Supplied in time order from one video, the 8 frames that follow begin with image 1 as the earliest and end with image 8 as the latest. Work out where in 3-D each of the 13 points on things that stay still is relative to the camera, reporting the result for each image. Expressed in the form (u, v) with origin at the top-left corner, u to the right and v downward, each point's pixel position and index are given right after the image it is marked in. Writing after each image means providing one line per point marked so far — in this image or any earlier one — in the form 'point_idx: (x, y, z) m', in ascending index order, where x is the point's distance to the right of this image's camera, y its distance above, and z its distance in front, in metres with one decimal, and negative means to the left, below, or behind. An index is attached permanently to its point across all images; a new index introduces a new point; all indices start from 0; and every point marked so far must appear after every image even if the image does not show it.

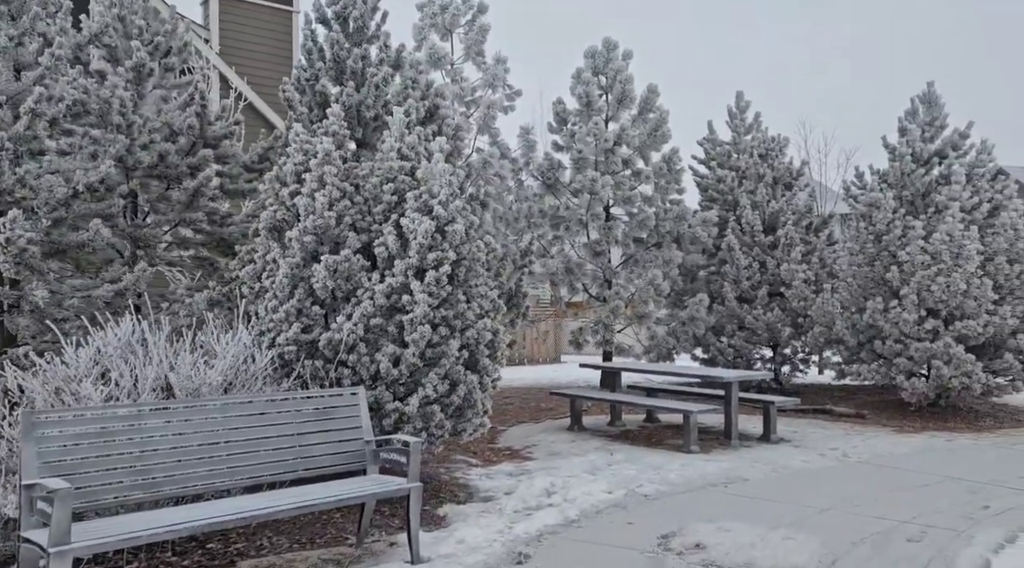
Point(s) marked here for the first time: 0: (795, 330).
0: (+4.6, -0.8, +12.2) m
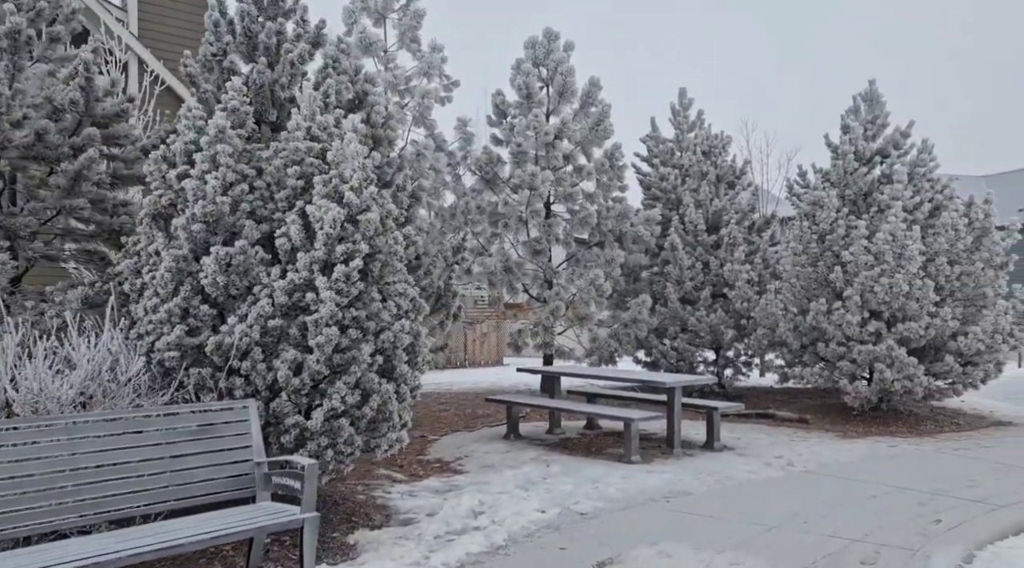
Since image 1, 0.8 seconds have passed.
0: (+3.6, -0.8, +11.9) m
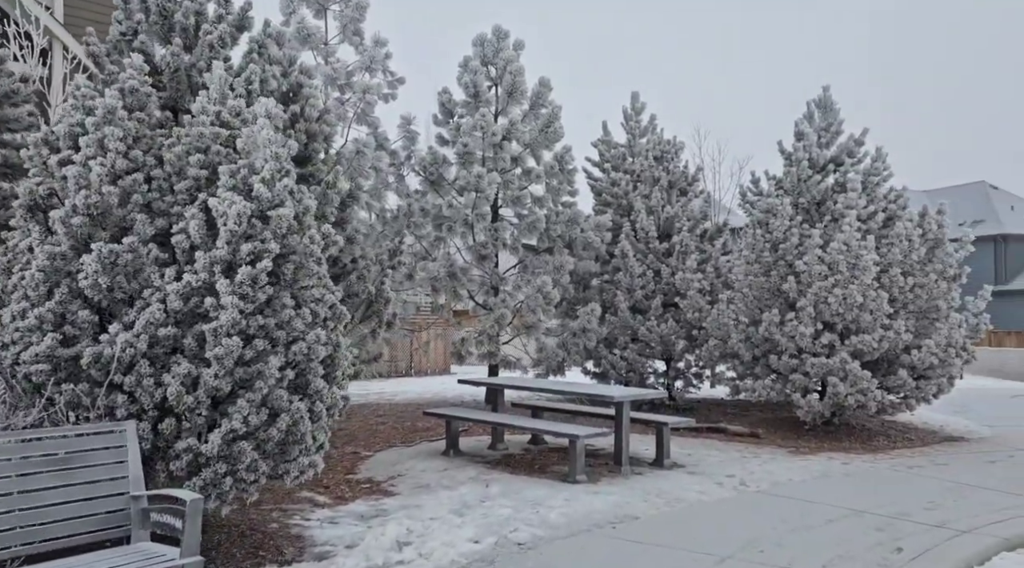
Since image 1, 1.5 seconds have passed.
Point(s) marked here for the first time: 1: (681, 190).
0: (+2.7, -0.9, +11.6) m
1: (+2.8, +1.6, +12.6) m
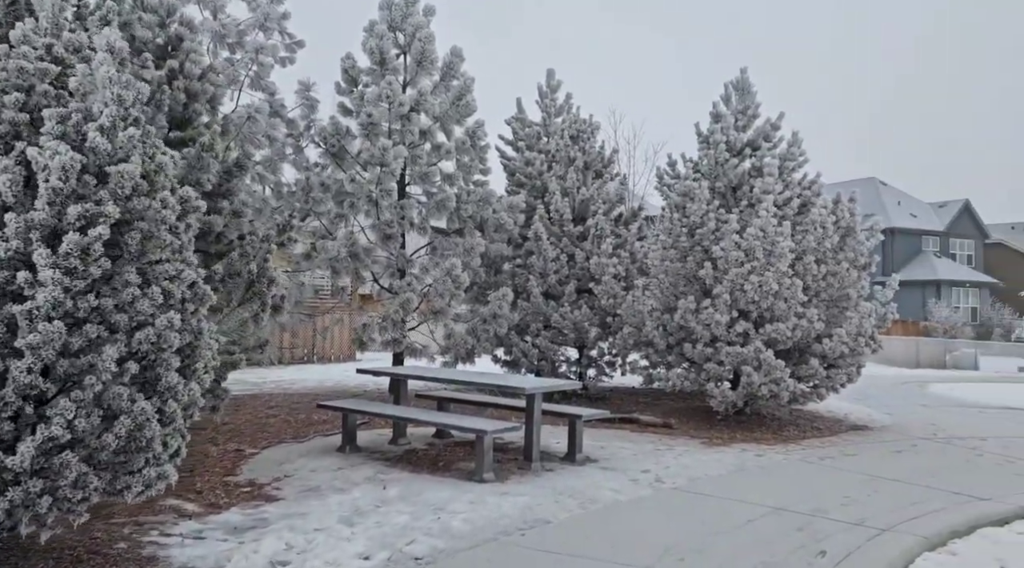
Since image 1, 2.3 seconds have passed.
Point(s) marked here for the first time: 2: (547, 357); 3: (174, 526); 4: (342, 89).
0: (+1.3, -0.7, +11.2) m
1: (+1.3, +1.8, +12.2) m
2: (+0.5, -1.1, +11.3) m
3: (-2.2, -1.6, +5.0) m
4: (-2.5, +2.9, +11.2) m
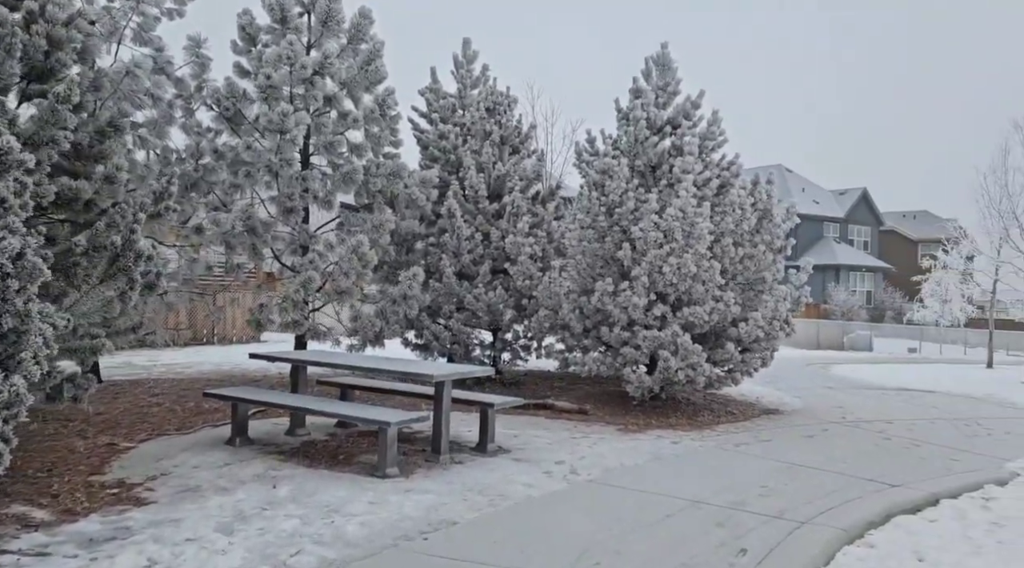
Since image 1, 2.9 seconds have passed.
0: (+0.1, -0.4, +10.8) m
1: (0.0, +2.1, +11.7) m
2: (-0.7, -0.8, +10.8) m
3: (-2.8, -1.4, +4.3) m
4: (-3.7, +3.2, +10.2) m
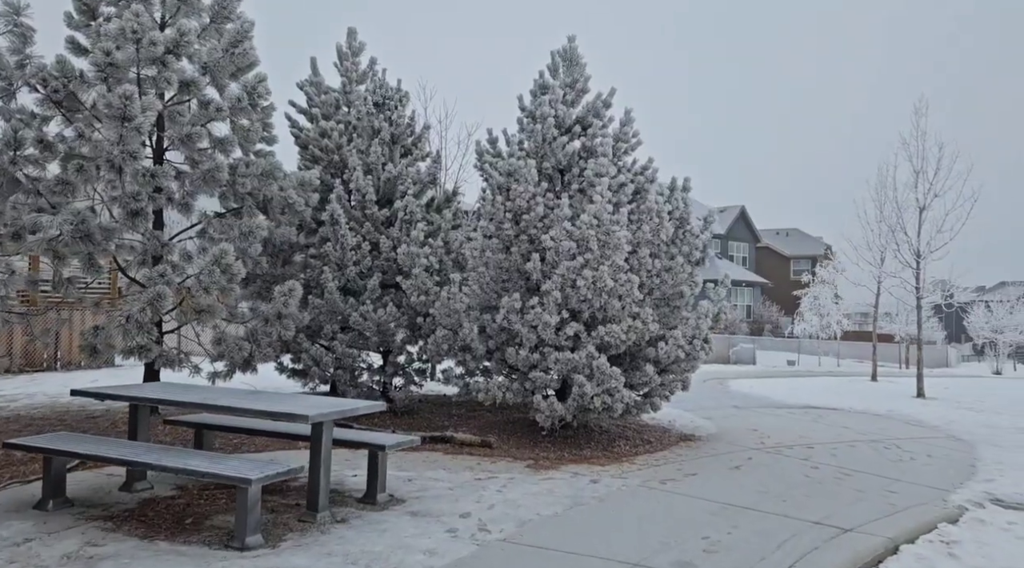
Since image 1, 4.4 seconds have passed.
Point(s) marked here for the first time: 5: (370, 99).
0: (-1.3, -0.6, +9.6) m
1: (-1.5, +1.9, +10.5) m
2: (-2.1, -1.0, +9.5) m
3: (-3.2, -1.5, +2.7) m
4: (-5.0, +3.0, +8.6) m
5: (-1.9, +2.5, +10.3) m
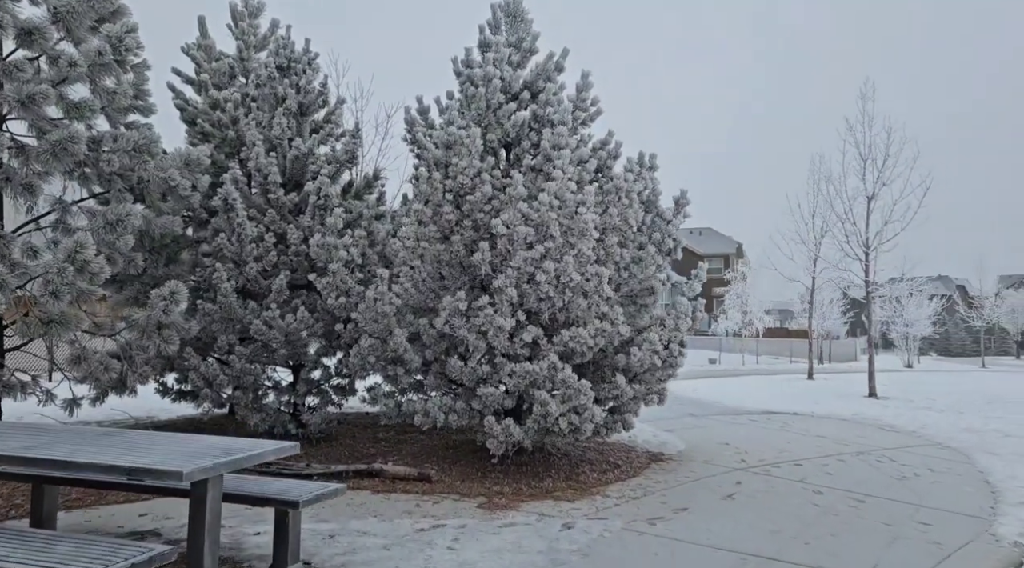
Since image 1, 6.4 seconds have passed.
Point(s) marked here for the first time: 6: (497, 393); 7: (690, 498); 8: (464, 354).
0: (-1.9, -0.6, +8.0) m
1: (-2.3, +1.9, +8.8) m
2: (-2.7, -1.0, +7.8) m
3: (-3.0, -1.5, +0.9) m
4: (-5.5, +3.0, +6.5) m
5: (-2.7, +2.5, +8.6) m
6: (-0.1, -0.9, +6.4) m
7: (+1.5, -1.8, +6.2) m
8: (-0.4, -0.6, +6.6) m
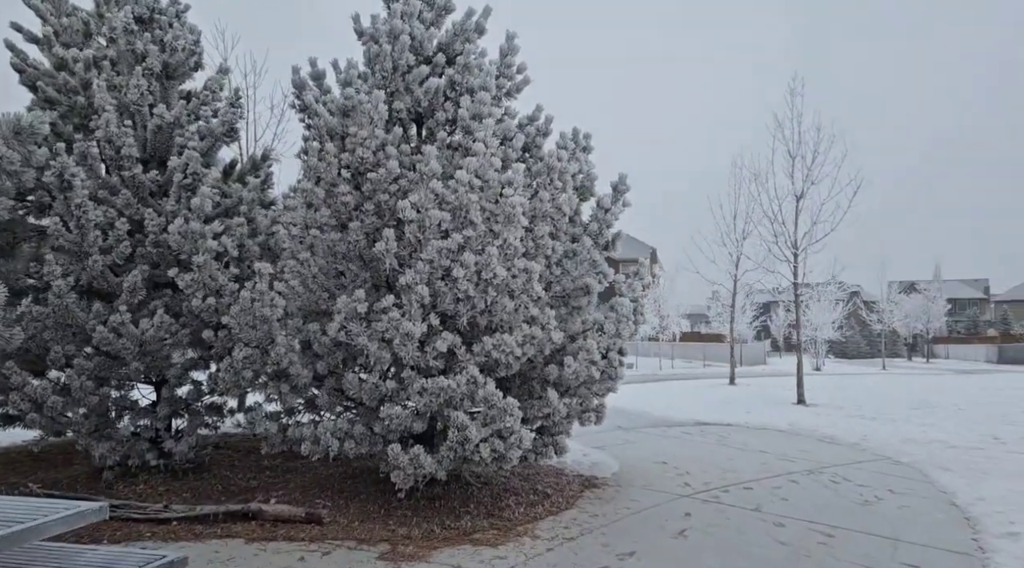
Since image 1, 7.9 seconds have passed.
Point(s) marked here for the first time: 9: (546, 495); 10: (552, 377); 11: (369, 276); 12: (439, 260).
0: (-2.7, -0.6, +6.6) m
1: (-3.2, +1.9, +7.4) m
2: (-3.5, -1.0, +6.3) m
3: (-3.0, -1.4, -0.6) m
4: (-6.1, +3.0, +4.7) m
5: (-3.5, +2.5, +7.1) m
6: (-0.8, -0.9, +5.2) m
7: (+0.9, -1.7, +5.2) m
8: (-1.1, -0.6, +5.4) m
9: (+0.3, -1.7, +6.3) m
10: (+0.3, -0.7, +5.9) m
11: (-1.0, +0.1, +5.6) m
12: (-0.5, +0.2, +5.2) m
